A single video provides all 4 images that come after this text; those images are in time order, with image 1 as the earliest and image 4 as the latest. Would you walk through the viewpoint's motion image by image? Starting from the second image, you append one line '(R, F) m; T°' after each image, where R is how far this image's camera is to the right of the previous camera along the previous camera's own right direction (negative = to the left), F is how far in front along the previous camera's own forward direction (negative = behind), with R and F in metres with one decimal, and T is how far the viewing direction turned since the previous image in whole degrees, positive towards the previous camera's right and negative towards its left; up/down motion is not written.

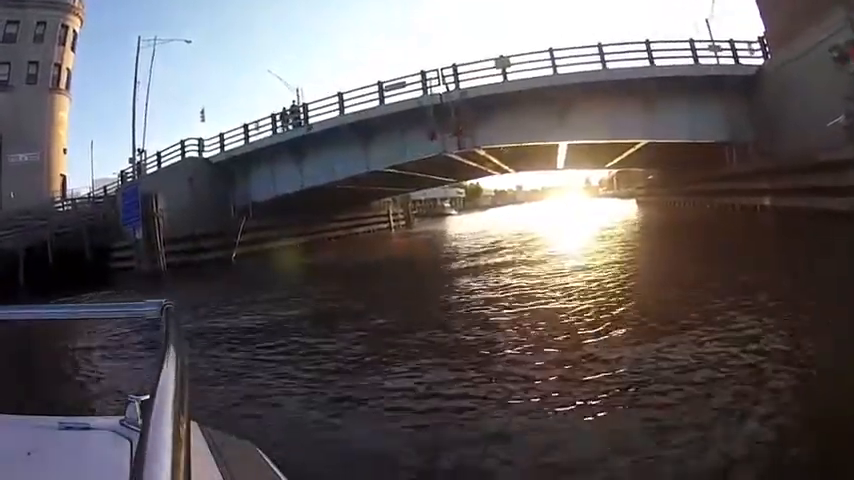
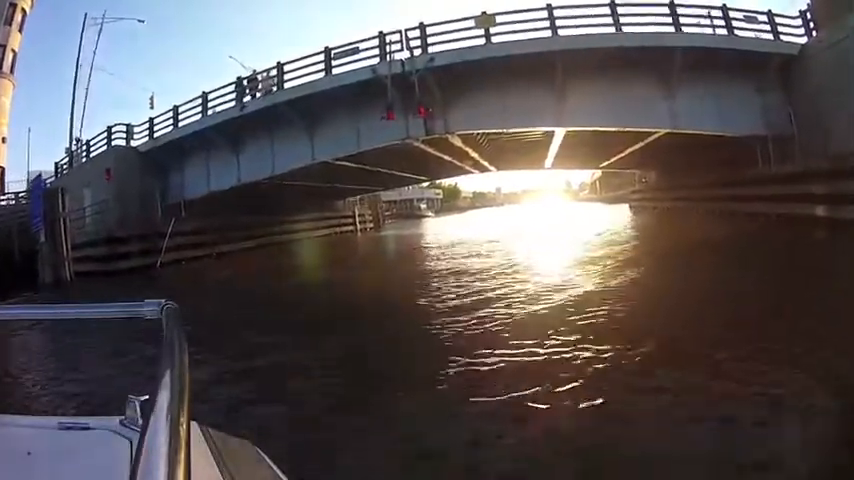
(+0.2, +1.2) m; +1°
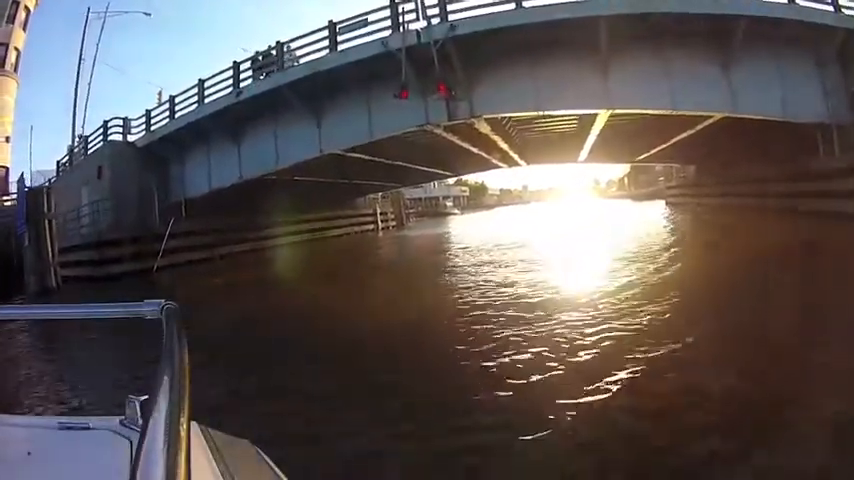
(-0.1, +0.5) m; -1°
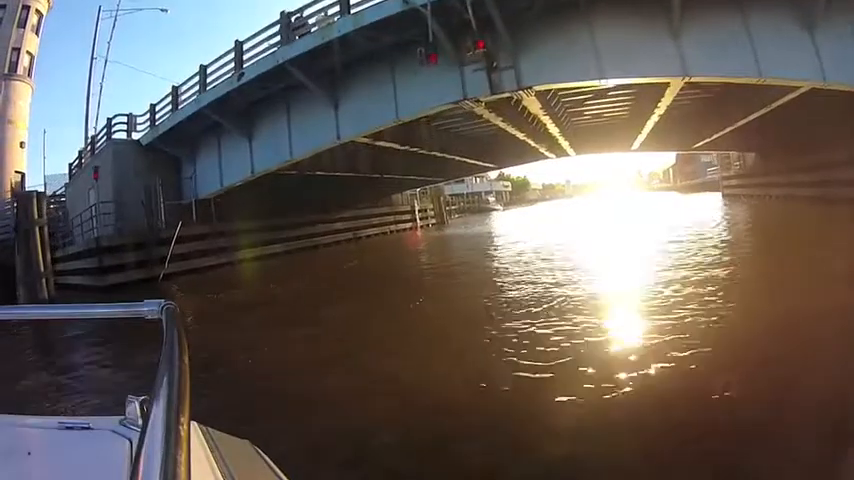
(-0.1, +0.5) m; -2°
